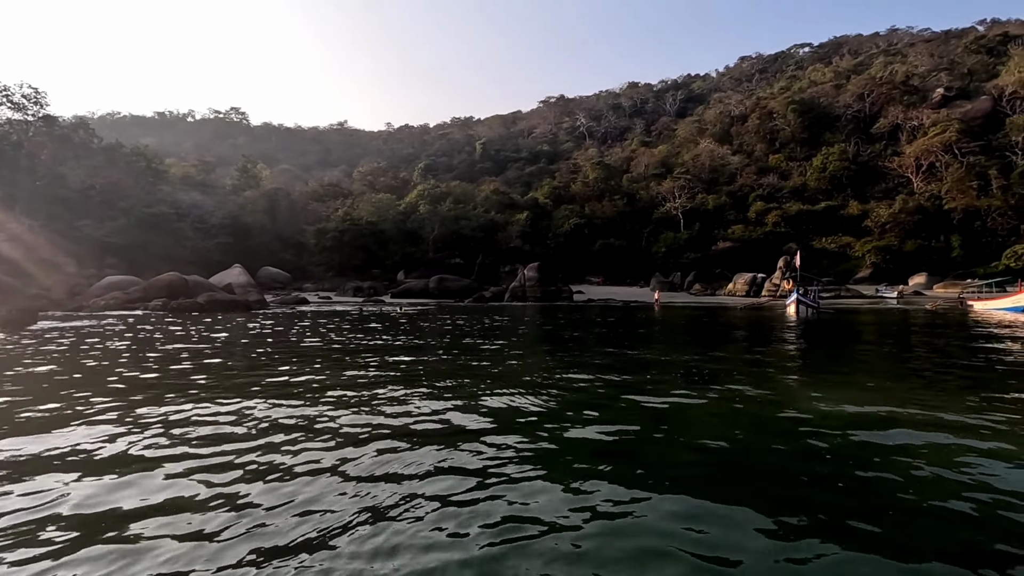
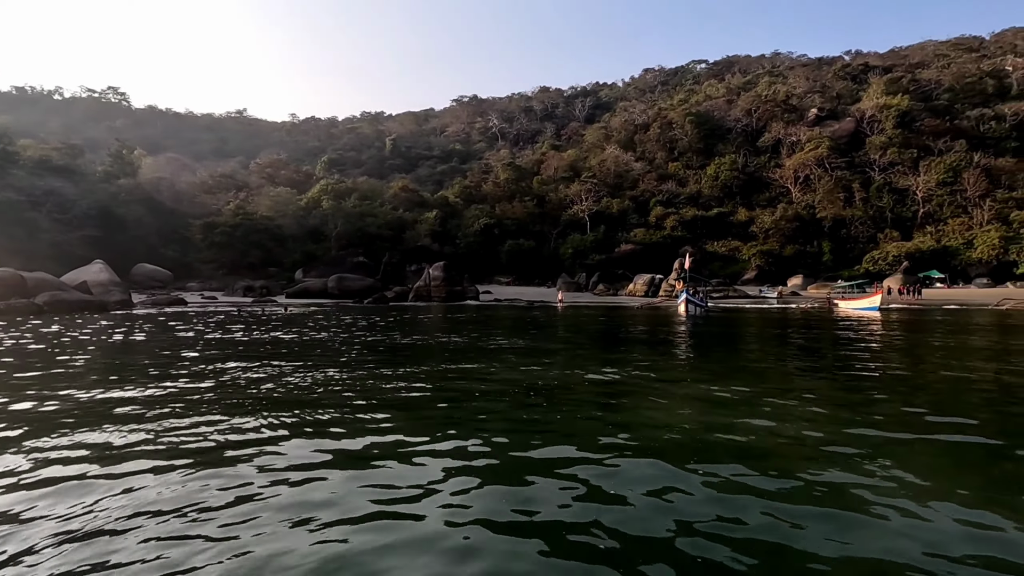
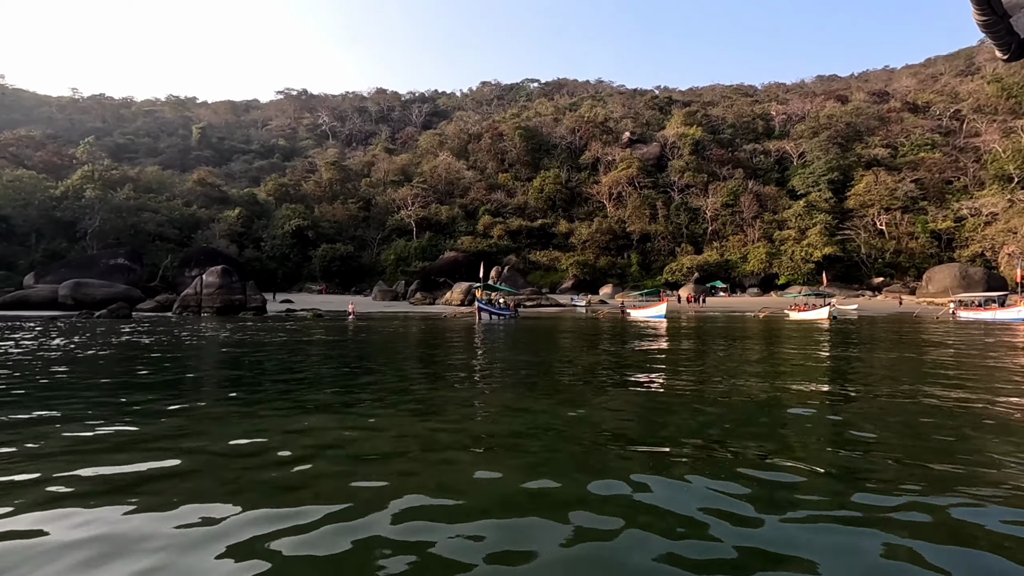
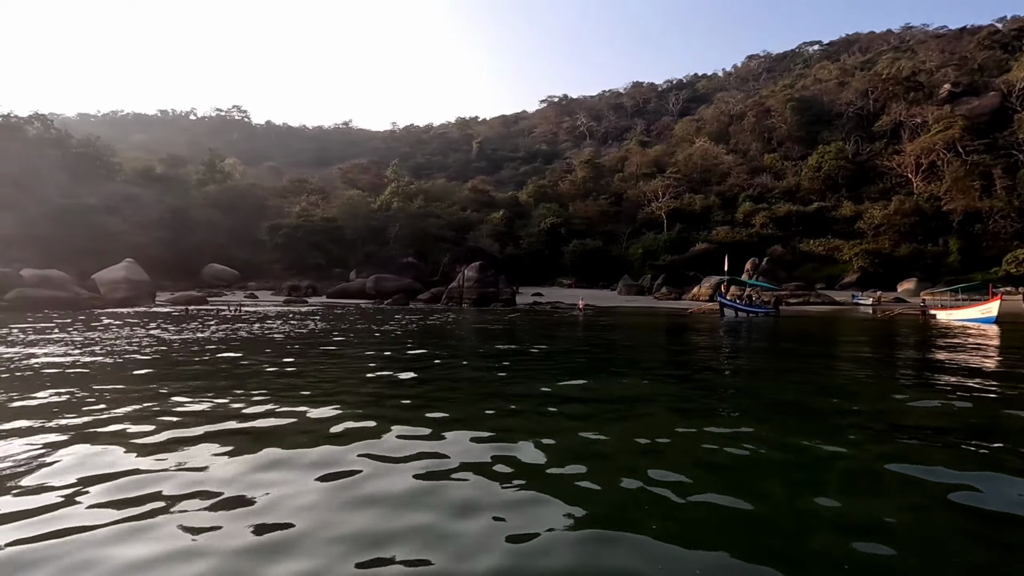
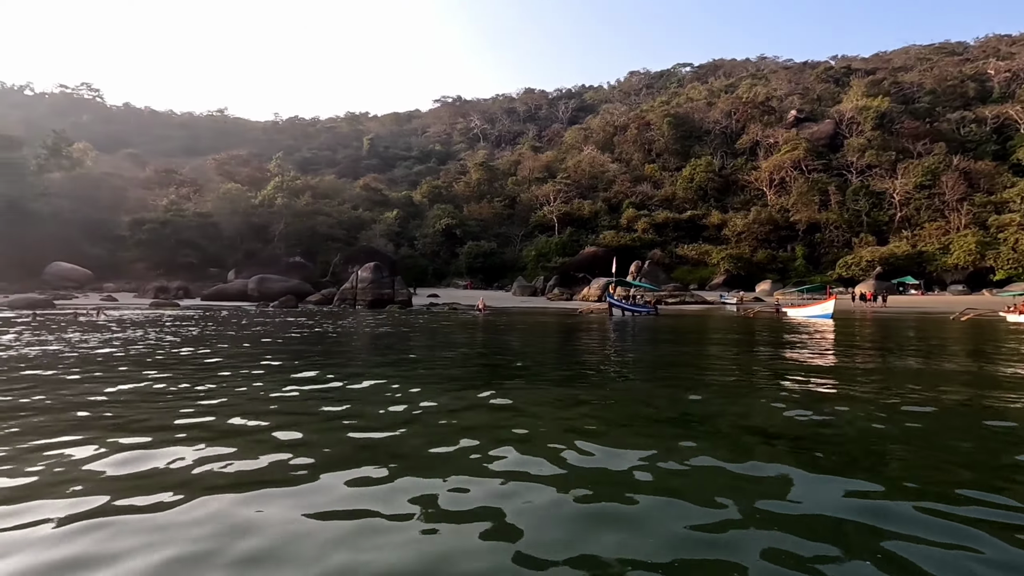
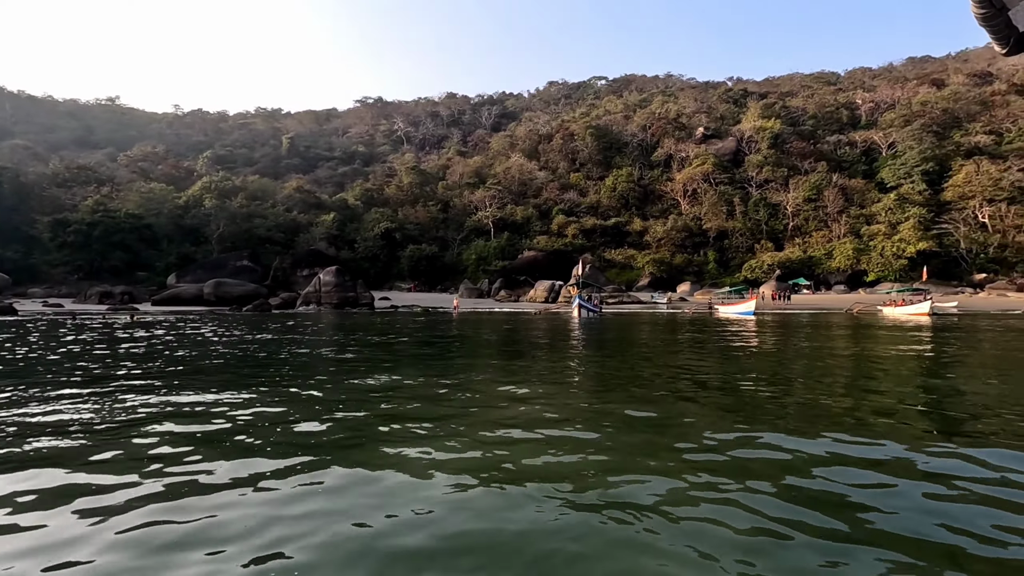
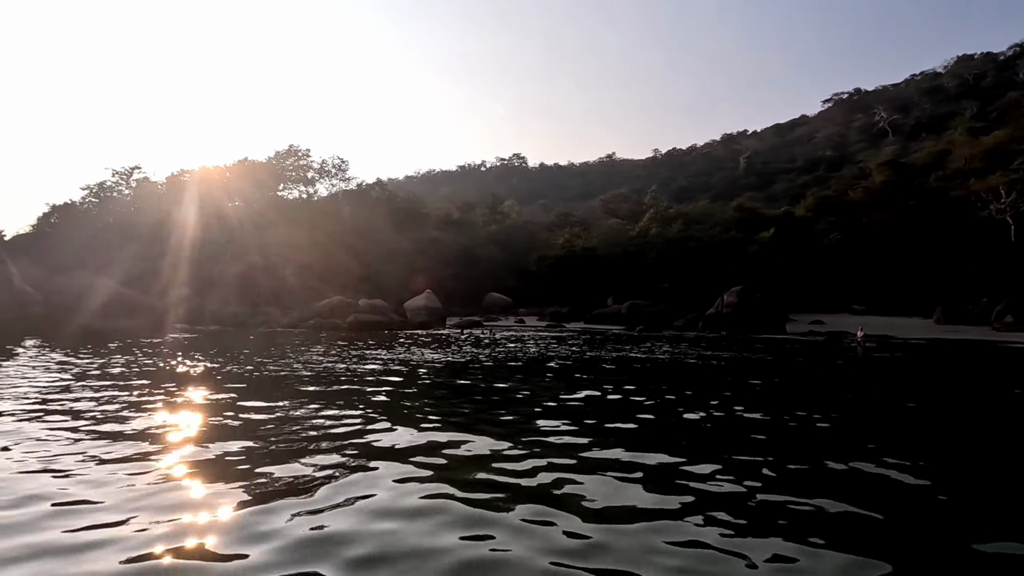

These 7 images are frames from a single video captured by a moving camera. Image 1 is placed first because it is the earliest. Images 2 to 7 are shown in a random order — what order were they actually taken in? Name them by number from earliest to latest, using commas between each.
2, 6, 3, 5, 4, 7
